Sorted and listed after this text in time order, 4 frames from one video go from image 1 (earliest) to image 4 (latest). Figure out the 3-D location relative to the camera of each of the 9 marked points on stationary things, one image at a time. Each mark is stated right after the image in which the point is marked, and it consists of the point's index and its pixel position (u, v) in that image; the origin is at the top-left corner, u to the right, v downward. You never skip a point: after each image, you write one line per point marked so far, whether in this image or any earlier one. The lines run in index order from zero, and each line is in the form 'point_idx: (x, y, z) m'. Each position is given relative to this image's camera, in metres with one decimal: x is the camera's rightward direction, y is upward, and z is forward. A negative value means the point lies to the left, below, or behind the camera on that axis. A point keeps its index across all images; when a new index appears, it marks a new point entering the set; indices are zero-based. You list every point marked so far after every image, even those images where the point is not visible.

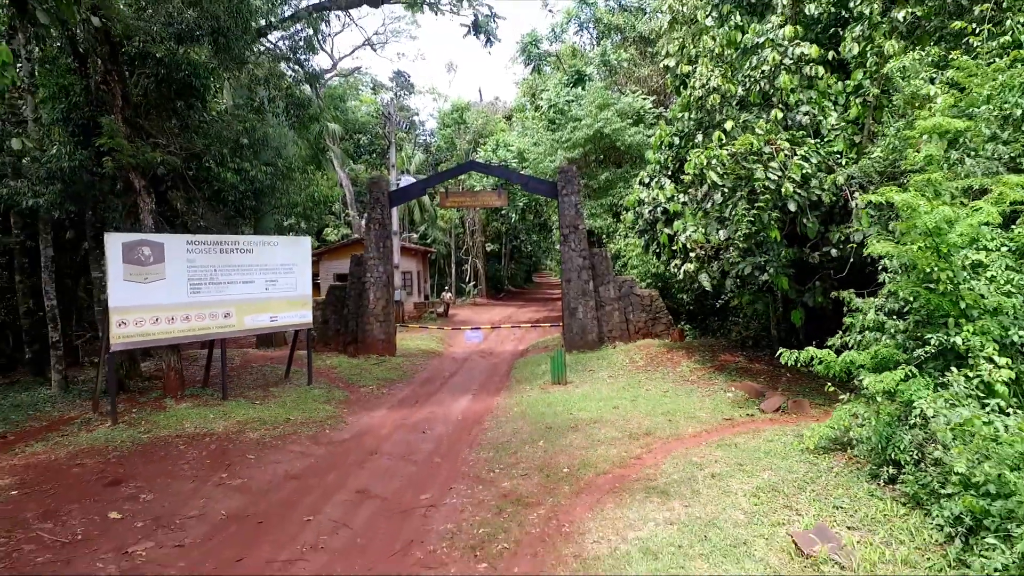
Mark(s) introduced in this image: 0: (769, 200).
0: (+2.3, +0.8, +6.1) m
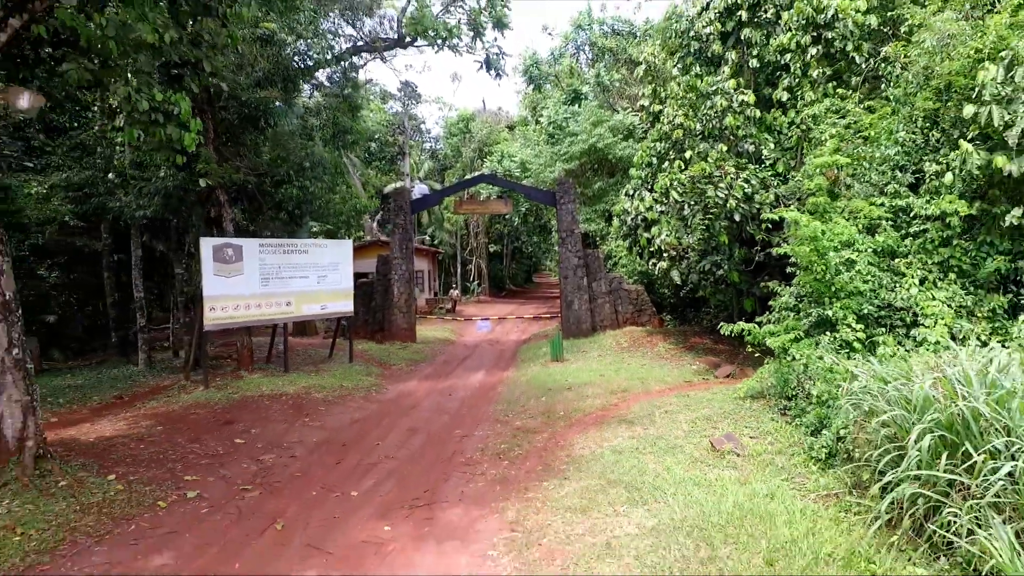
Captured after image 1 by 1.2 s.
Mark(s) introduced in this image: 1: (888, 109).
0: (+2.4, +0.9, +8.0) m
1: (+3.7, +1.8, +6.7) m
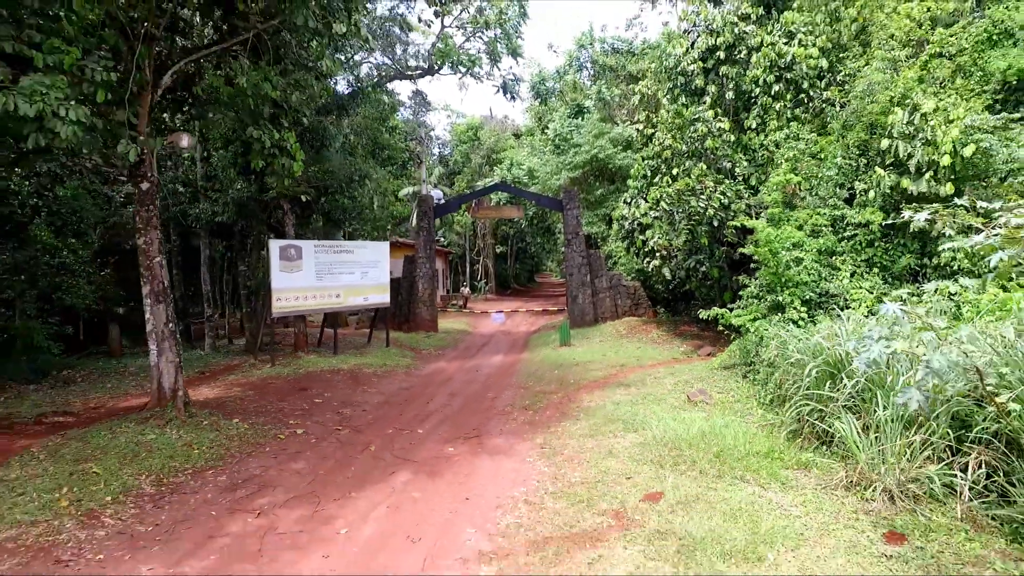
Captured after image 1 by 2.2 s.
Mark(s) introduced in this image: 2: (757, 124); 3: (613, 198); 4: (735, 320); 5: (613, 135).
0: (+2.7, +1.0, +9.8) m
1: (+4.0, +1.9, +8.5) m
2: (+3.6, +2.4, +10.0) m
3: (+2.6, +2.3, +17.6) m
4: (+2.5, -0.4, +7.8) m
5: (+2.6, +3.9, +17.3) m
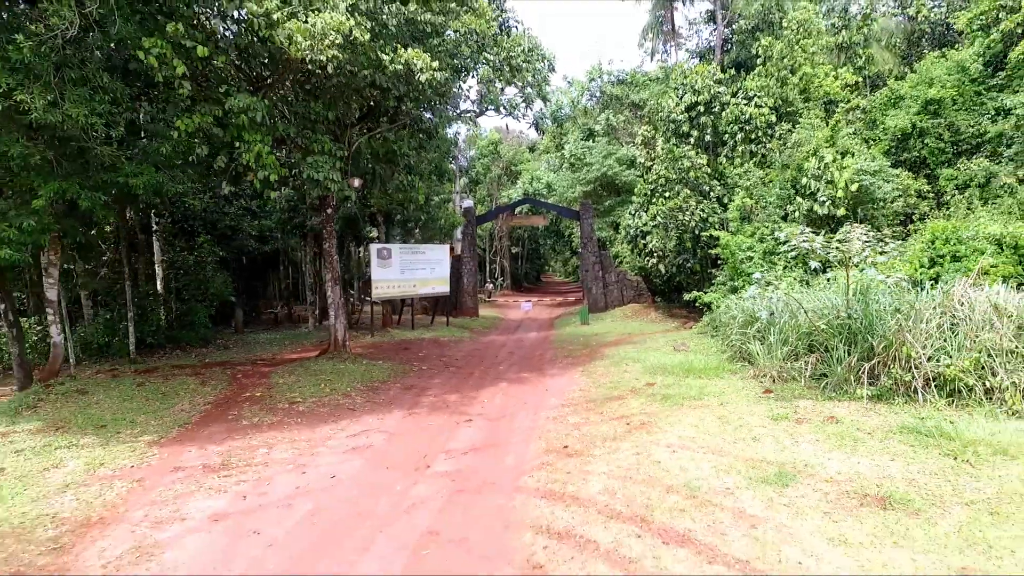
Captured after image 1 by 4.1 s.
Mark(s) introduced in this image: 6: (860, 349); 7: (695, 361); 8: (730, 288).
0: (+3.4, +1.2, +13.5) m
1: (+4.7, +2.0, +12.2) m
2: (+4.3, +2.6, +13.8) m
3: (+3.4, +2.5, +21.4) m
4: (+3.3, -0.2, +11.5) m
5: (+3.3, +4.0, +21.1) m
6: (+3.5, -0.6, +6.9) m
7: (+2.4, -1.0, +9.1) m
8: (+3.7, 0.0, +11.7) m
